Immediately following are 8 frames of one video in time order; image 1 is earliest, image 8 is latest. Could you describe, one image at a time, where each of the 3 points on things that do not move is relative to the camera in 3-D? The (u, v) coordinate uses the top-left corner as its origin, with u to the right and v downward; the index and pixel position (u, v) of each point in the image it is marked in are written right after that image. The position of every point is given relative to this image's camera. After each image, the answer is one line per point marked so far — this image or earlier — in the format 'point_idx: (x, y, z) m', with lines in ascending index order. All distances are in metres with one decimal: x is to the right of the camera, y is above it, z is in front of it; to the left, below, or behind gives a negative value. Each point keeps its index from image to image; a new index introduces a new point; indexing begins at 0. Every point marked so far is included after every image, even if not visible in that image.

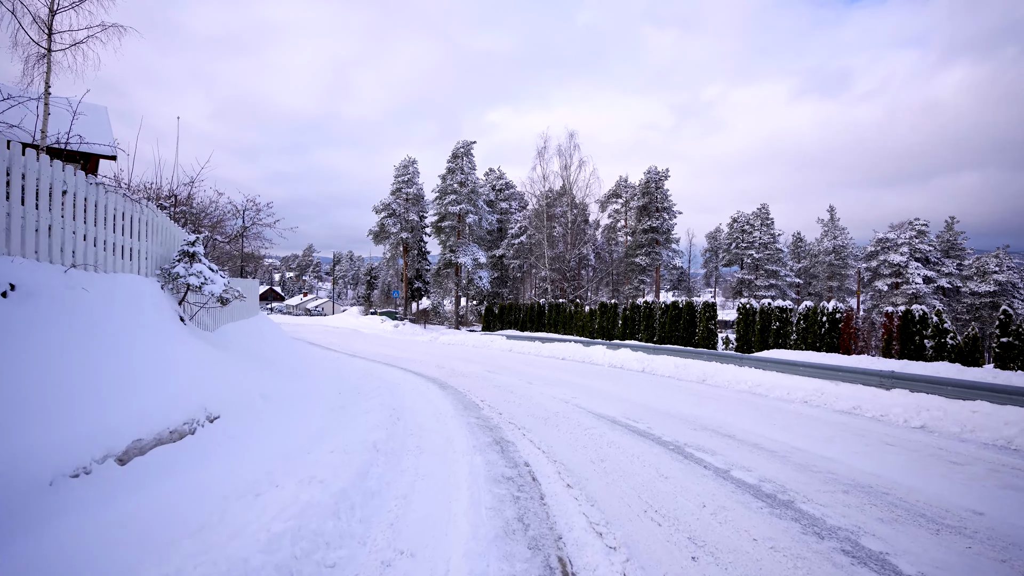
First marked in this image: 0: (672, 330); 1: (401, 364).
0: (+6.1, -1.6, +16.1) m
1: (-3.8, -2.6, +15.0) m
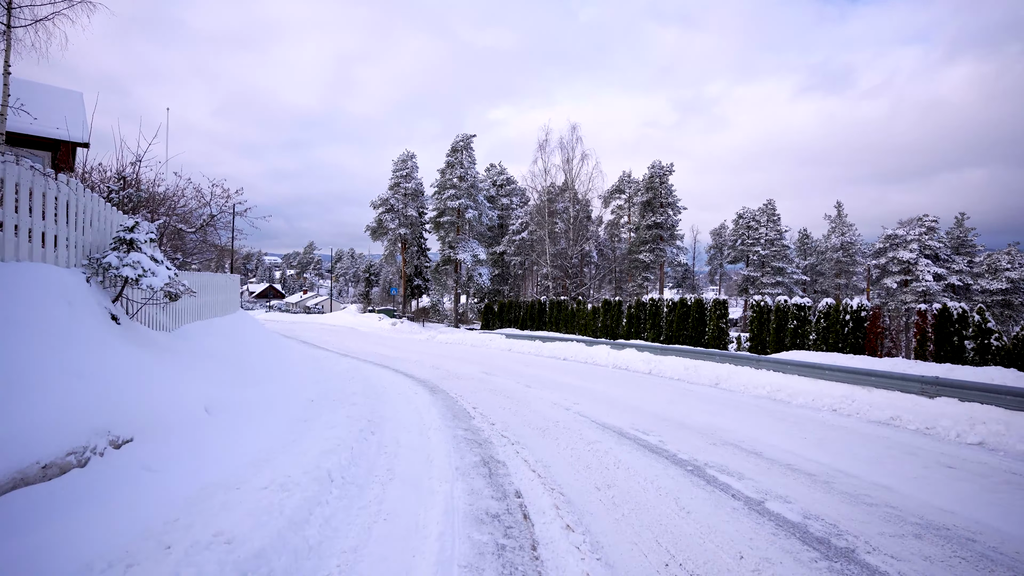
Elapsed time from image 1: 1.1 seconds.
0: (+6.1, -1.5, +15.3) m
1: (-3.9, -2.5, +14.2) m
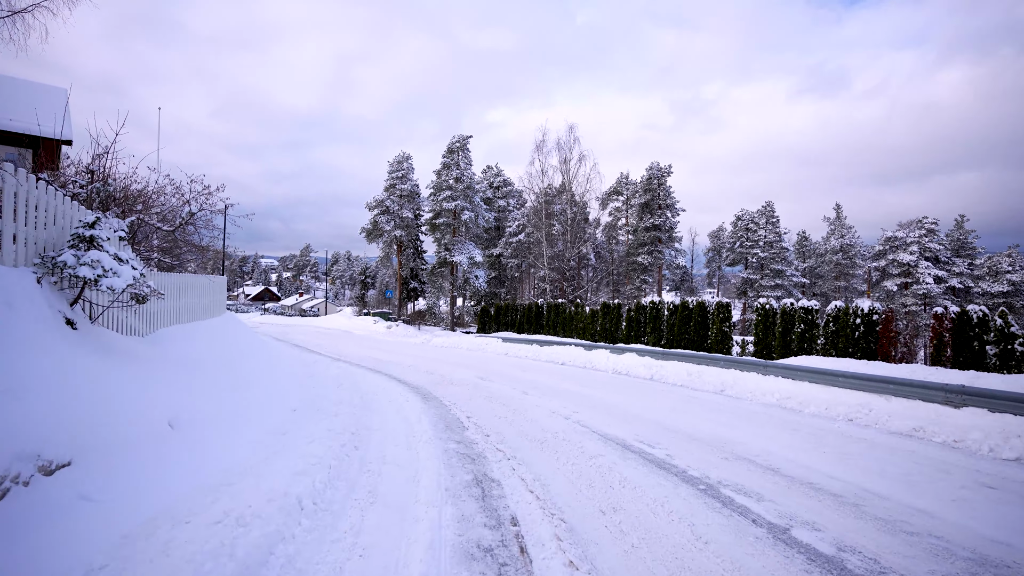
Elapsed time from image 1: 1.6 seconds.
0: (+5.9, -1.6, +14.9) m
1: (-4.0, -2.6, +13.7) m
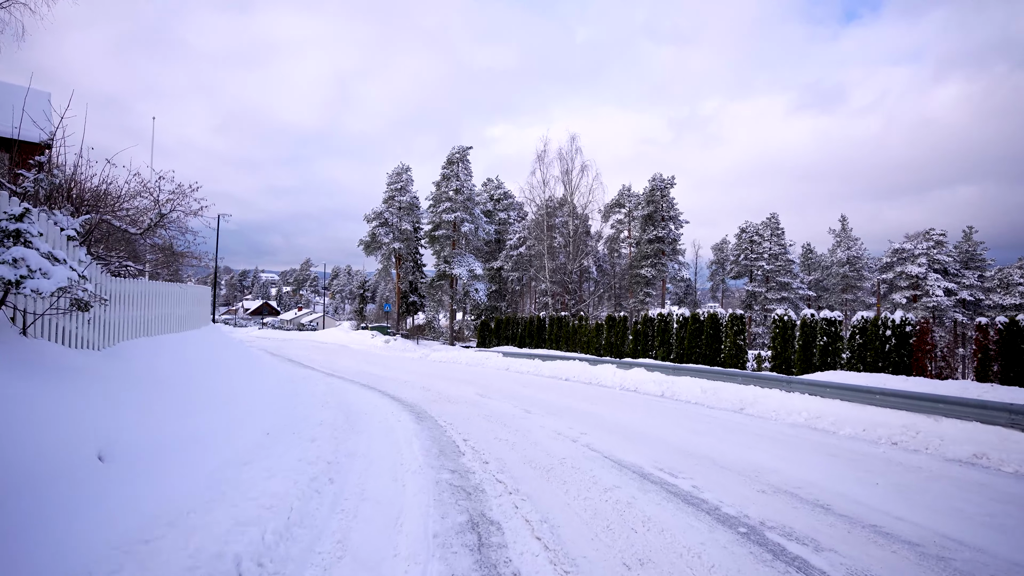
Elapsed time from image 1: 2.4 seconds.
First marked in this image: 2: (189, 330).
0: (+6.0, -1.9, +14.1) m
1: (-3.9, -2.9, +12.9) m
2: (-8.2, -1.0, +11.1) m
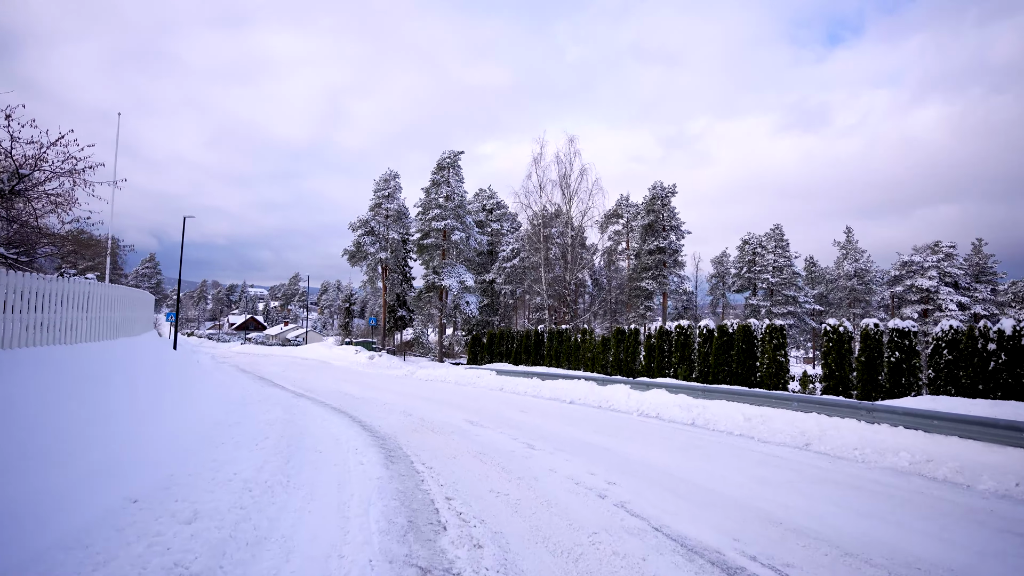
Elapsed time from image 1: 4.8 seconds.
0: (+5.9, -2.2, +12.2) m
1: (-4.0, -3.1, +10.8) m
2: (-8.2, -1.1, +9.0) m
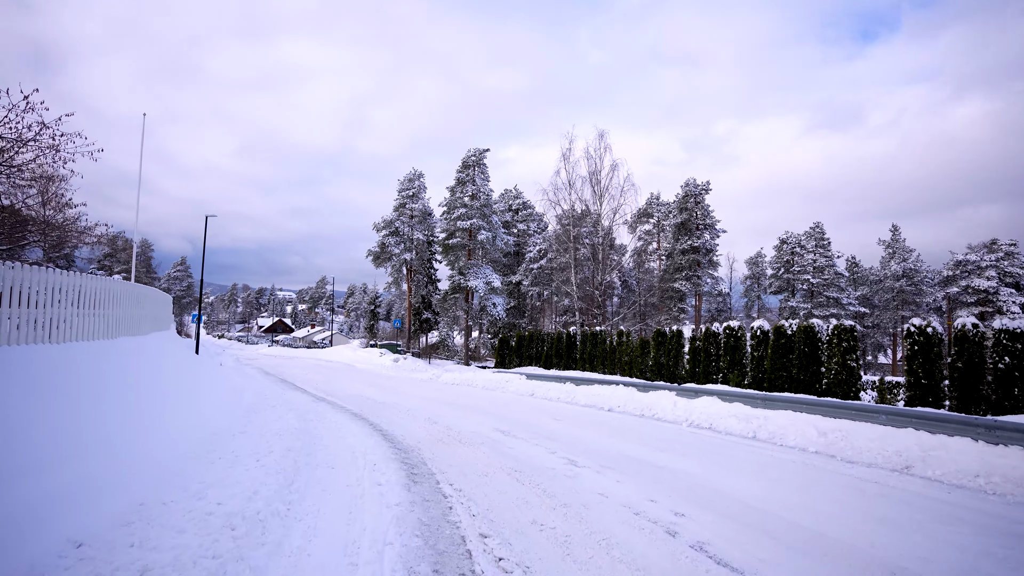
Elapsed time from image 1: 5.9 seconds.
0: (+6.7, -2.1, +10.9) m
1: (-3.2, -3.0, +10.1) m
2: (-7.5, -1.0, +8.5) m
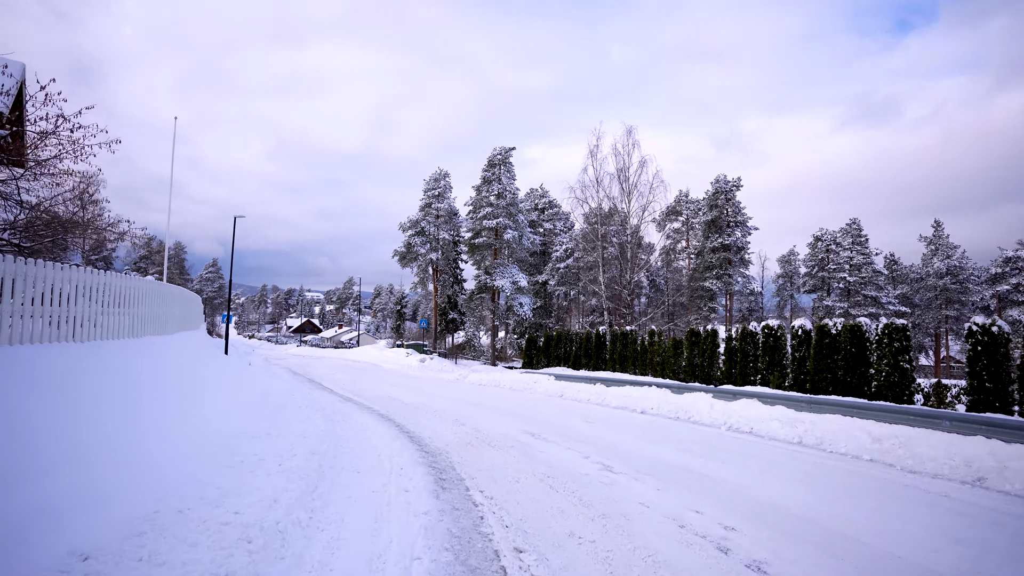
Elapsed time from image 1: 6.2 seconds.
0: (+7.4, -2.0, +10.2) m
1: (-2.5, -3.0, +9.9) m
2: (-6.9, -1.0, +8.6) m
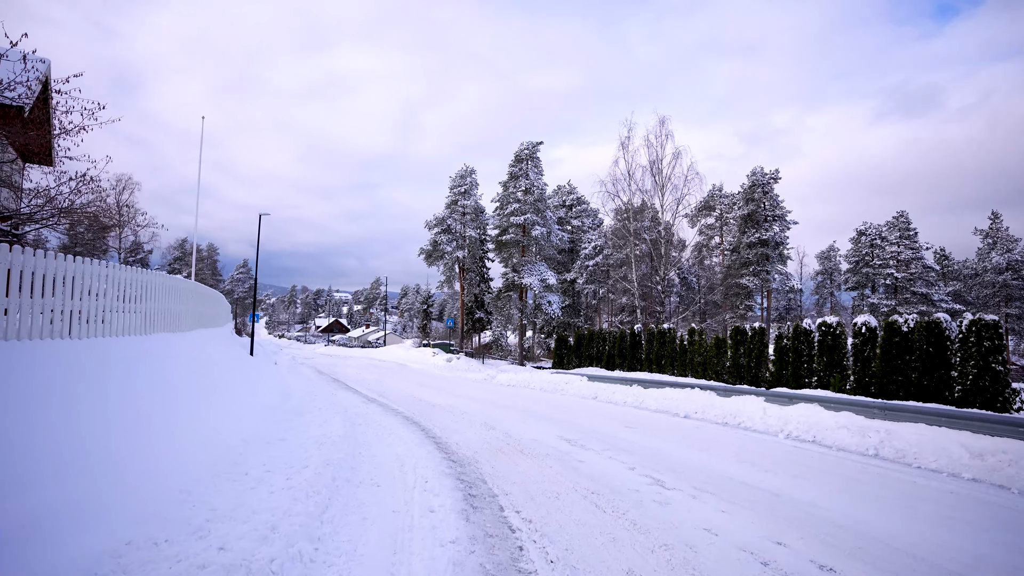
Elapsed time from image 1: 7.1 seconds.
0: (+8.1, -1.8, +9.1) m
1: (-1.8, -2.9, +9.3) m
2: (-6.3, -0.9, +8.2) m
